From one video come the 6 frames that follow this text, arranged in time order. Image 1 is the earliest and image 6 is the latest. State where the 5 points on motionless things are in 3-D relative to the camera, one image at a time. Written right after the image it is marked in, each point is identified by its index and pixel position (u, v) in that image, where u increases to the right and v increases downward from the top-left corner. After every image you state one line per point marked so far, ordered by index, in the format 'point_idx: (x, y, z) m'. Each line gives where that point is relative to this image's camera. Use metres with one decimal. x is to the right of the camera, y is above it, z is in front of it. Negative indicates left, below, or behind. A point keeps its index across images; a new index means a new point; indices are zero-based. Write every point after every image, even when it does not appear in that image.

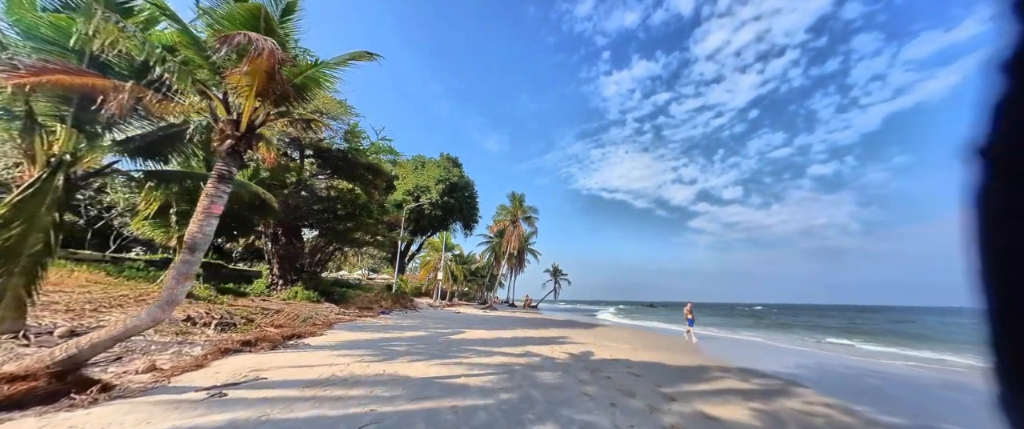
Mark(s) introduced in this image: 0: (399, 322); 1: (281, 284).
0: (-5.8, -5.6, +16.4) m
1: (-12.5, -3.8, +17.2) m
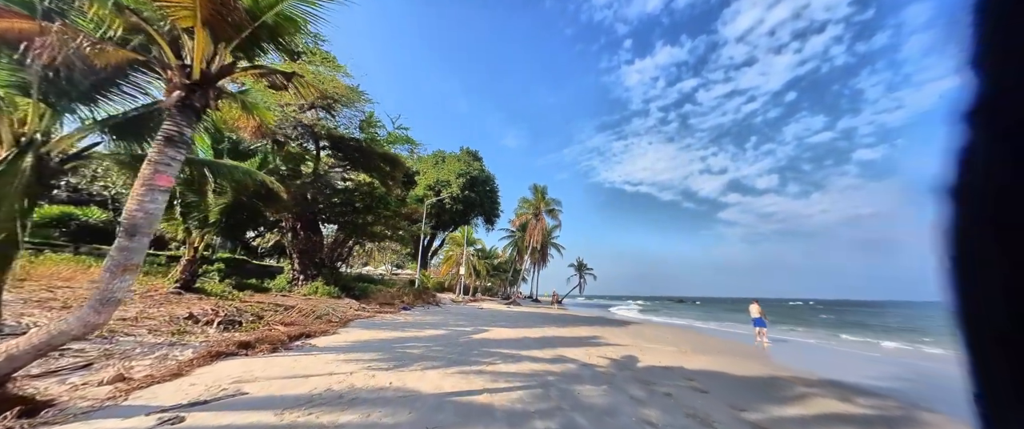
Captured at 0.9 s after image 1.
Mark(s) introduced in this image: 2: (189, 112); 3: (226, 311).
0: (-4.6, -5.1, +15.6) m
1: (-11.2, -3.5, +16.9) m
2: (-3.4, +1.1, +3.4) m
3: (-7.6, -2.6, +8.4) m
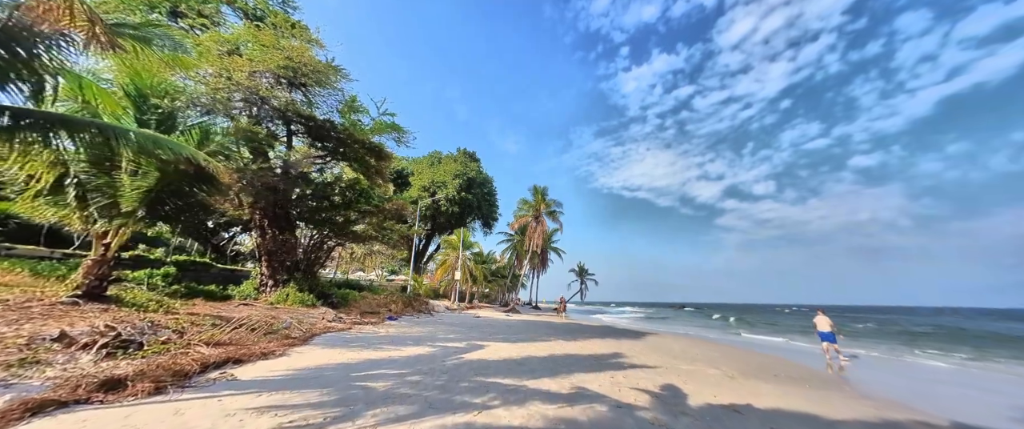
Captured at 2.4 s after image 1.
0: (-4.6, -4.9, +13.4) m
1: (-11.2, -3.3, +14.7) m
2: (-3.4, +1.5, +1.3) m
3: (-7.6, -2.2, +6.3) m
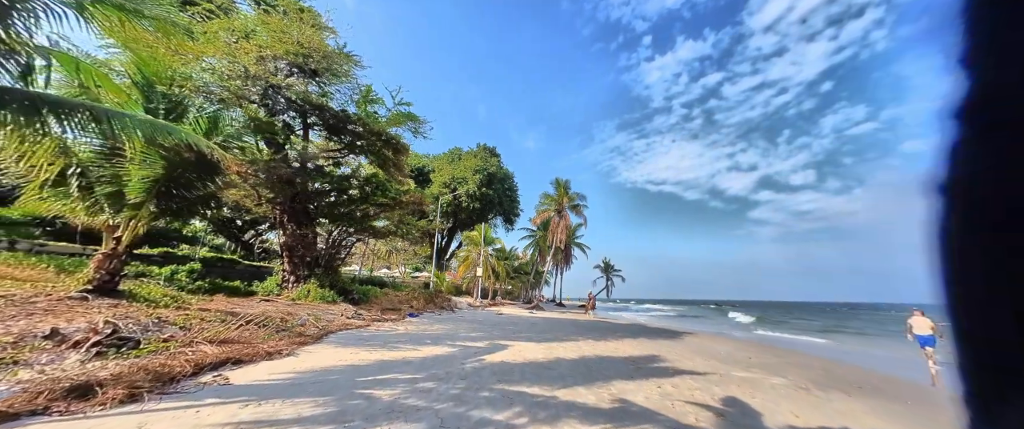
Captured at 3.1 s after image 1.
0: (-3.5, -4.6, +12.9) m
1: (-10.1, -3.1, +14.6) m
2: (-3.3, +1.7, +0.6) m
3: (-7.1, -2.1, +5.9) m
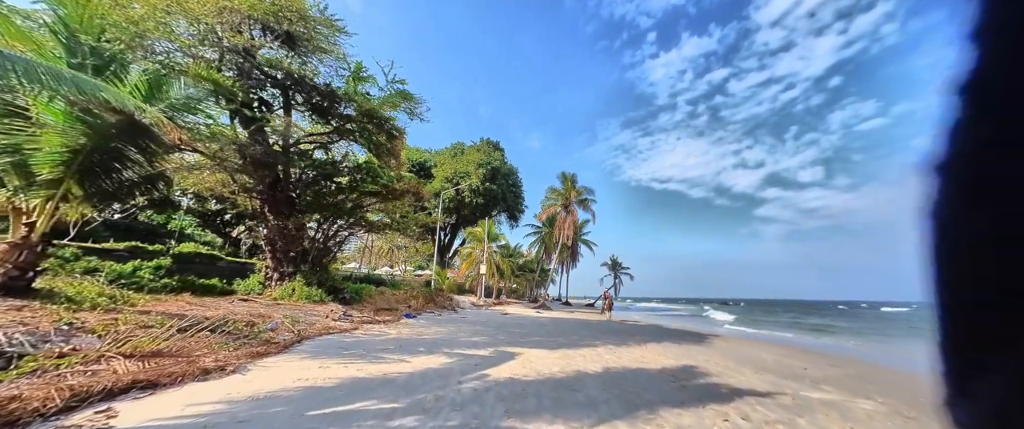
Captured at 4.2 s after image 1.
0: (-3.3, -4.2, +11.4) m
1: (-9.8, -2.7, +13.1) m
2: (-3.2, +2.1, -0.9) m
3: (-6.9, -1.7, +4.4) m
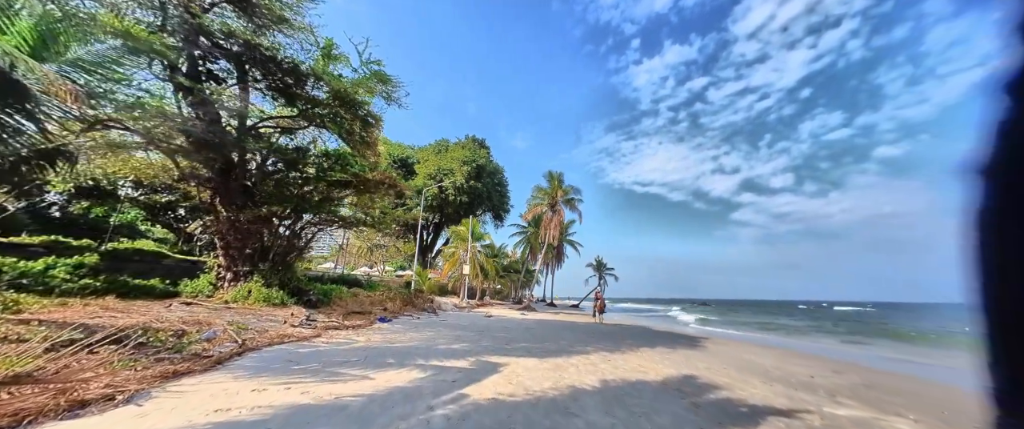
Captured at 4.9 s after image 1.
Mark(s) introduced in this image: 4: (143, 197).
0: (-3.8, -4.0, +10.2) m
1: (-10.4, -2.4, +11.6) m
2: (-3.1, +2.3, -2.1) m
3: (-7.1, -1.4, +3.1) m
4: (-16.2, +0.8, +13.8) m
